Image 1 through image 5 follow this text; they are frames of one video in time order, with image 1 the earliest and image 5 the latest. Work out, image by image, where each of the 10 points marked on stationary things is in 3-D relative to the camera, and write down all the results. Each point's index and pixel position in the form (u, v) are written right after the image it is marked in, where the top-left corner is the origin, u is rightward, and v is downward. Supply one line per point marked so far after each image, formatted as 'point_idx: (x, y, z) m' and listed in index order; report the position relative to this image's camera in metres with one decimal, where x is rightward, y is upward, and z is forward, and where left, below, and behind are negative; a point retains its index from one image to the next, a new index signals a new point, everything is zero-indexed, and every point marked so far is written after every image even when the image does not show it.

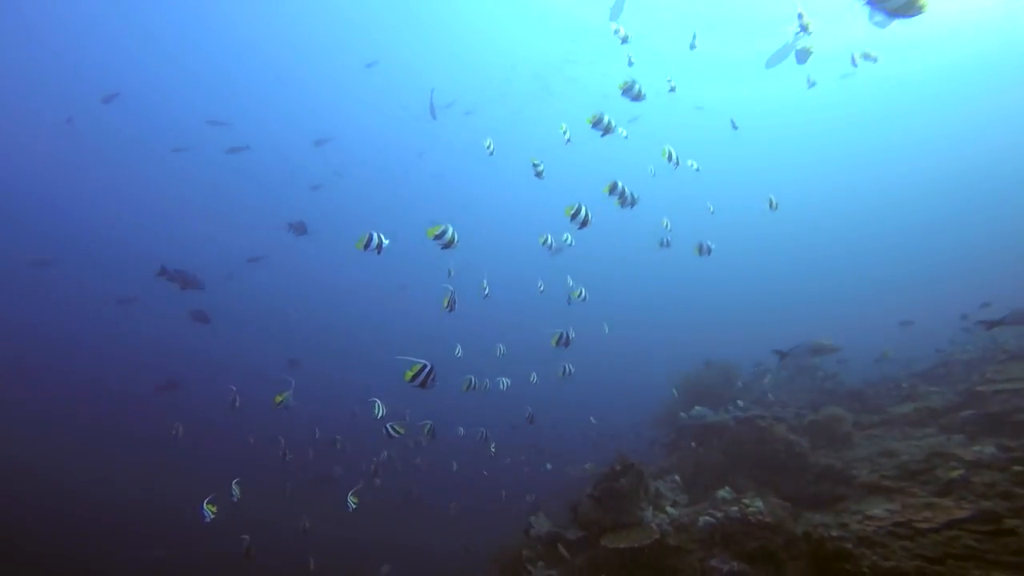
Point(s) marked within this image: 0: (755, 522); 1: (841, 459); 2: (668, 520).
0: (+3.2, -3.1, +6.4) m
1: (+5.1, -2.6, +7.5) m
2: (+2.4, -3.6, +7.4) m
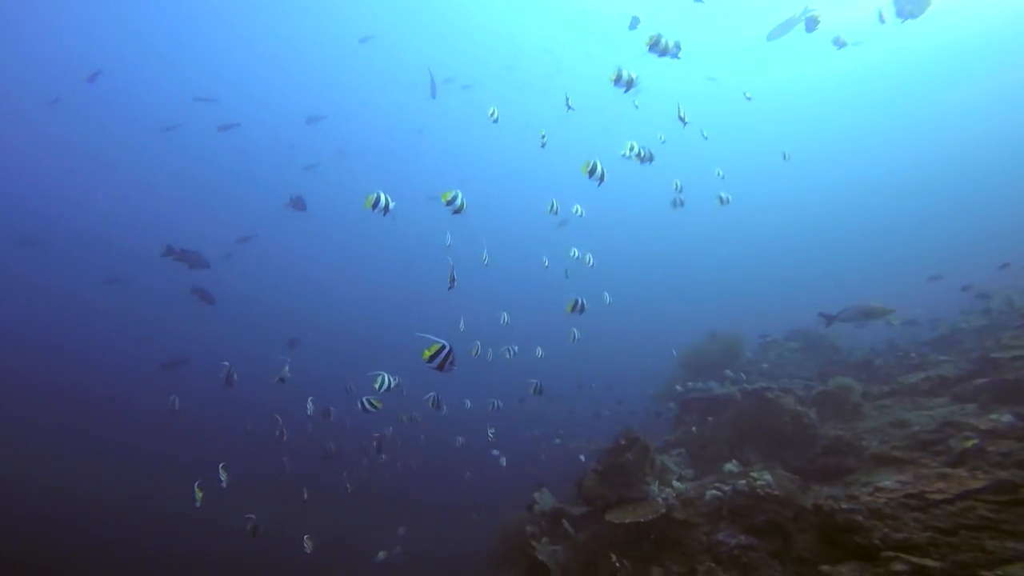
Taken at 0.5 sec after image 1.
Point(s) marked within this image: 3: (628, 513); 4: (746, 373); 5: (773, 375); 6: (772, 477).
0: (+3.2, -2.7, +6.3) m
1: (+5.1, -2.1, +7.3) m
2: (+2.5, -3.1, +7.4) m
3: (+1.7, -3.3, +7.2) m
4: (+5.8, -2.0, +11.6) m
5: (+6.0, -2.0, +11.1) m
6: (+3.6, -2.6, +6.7) m
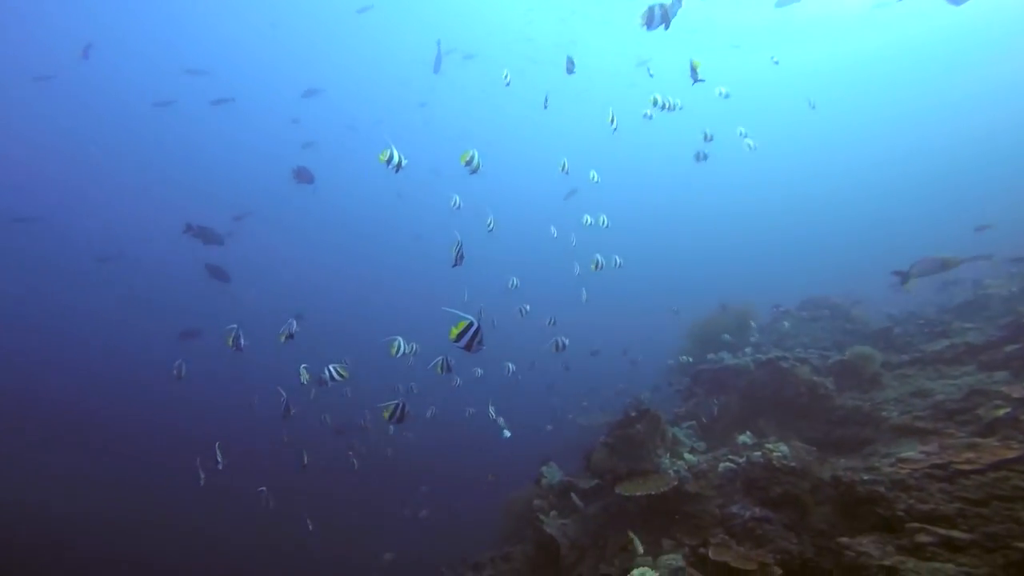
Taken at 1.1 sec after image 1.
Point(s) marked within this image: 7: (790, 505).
0: (+3.3, -2.3, +6.1) m
1: (+5.2, -1.6, +7.1) m
2: (+2.6, -2.7, +7.2) m
3: (+1.8, -2.9, +7.0) m
4: (+5.9, -1.3, +11.3) m
5: (+6.2, -1.3, +10.8) m
6: (+3.7, -2.2, +6.5) m
7: (+3.3, -2.6, +5.7) m
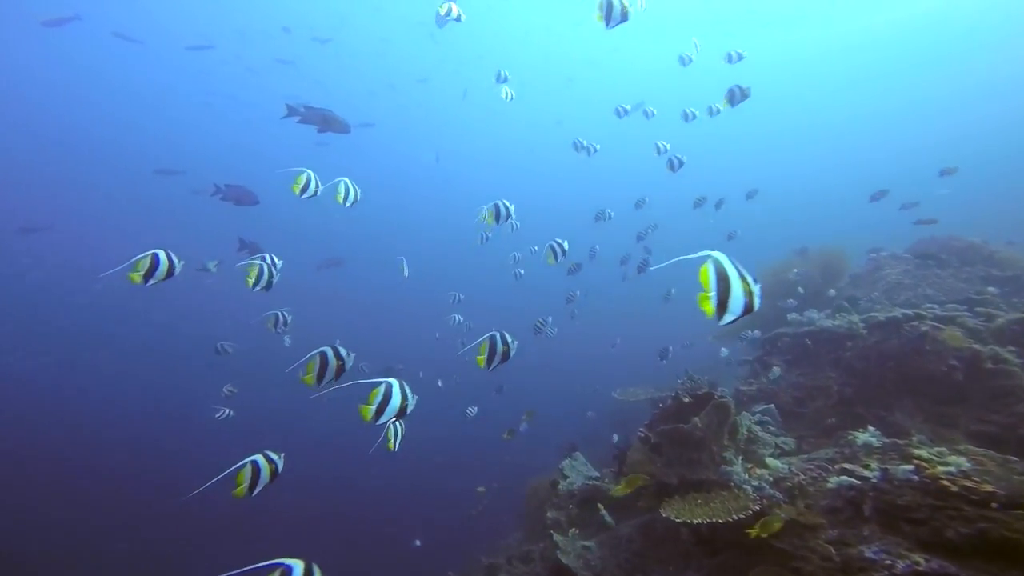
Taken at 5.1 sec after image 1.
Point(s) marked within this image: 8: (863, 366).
0: (+3.2, -1.5, +3.6) m
1: (+5.1, -0.8, +4.3) m
2: (+2.5, -1.9, +4.7) m
3: (+1.8, -2.1, +4.6) m
4: (+6.2, -0.2, +8.5) m
5: (+6.4, -0.2, +8.0) m
6: (+3.6, -1.4, +3.9) m
7: (+3.1, -1.9, +3.2) m
8: (+4.3, -1.0, +5.9) m
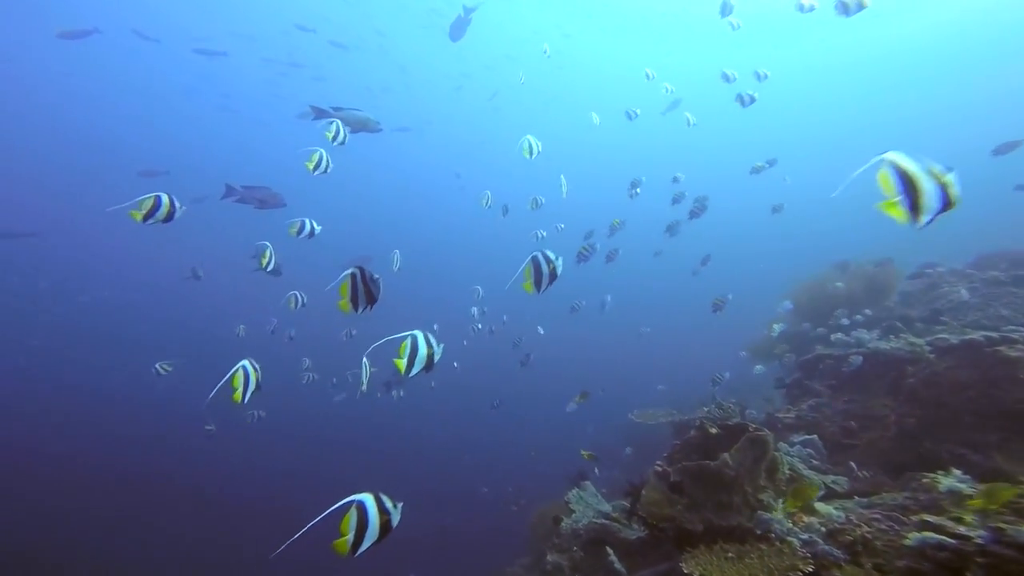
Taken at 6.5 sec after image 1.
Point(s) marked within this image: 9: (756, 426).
0: (+3.1, -1.6, +2.6) m
1: (+5.1, -1.0, +3.4) m
2: (+2.4, -1.9, +3.8) m
3: (+1.7, -2.1, +3.7) m
4: (+6.3, -0.5, +7.5) m
5: (+6.4, -0.5, +7.0) m
6: (+3.5, -1.5, +3.0) m
7: (+3.0, -1.9, +2.3) m
8: (+4.2, -1.1, +4.9) m
9: (+2.3, -1.3, +4.6) m
